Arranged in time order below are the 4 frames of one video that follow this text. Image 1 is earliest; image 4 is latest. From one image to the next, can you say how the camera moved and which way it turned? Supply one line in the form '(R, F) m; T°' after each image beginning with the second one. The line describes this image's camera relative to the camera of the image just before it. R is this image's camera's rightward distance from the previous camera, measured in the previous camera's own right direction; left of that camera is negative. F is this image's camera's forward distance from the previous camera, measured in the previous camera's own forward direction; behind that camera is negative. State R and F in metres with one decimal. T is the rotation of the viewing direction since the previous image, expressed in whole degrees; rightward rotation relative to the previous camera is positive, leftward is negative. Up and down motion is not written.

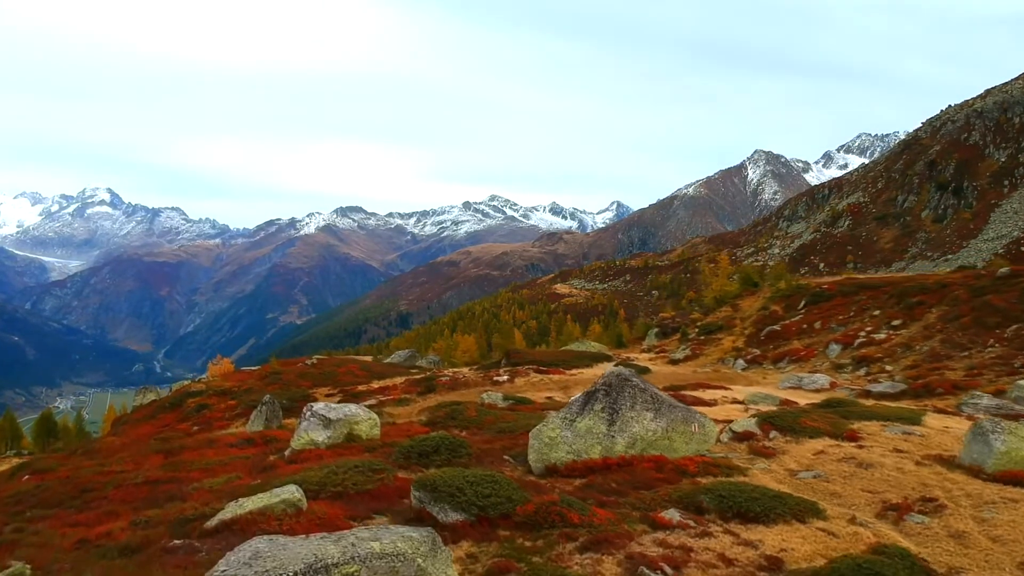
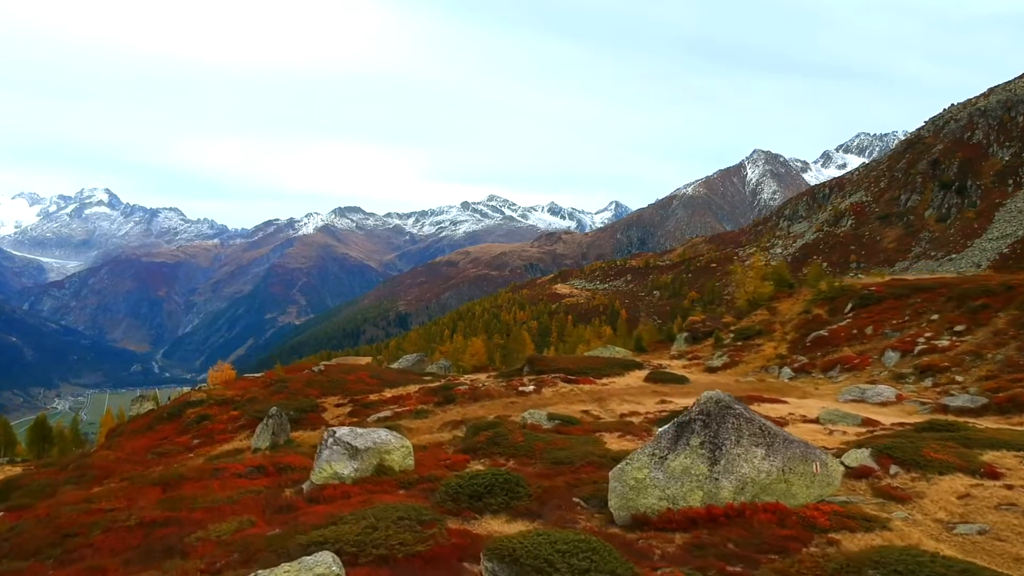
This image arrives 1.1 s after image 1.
(-2.4, +3.8) m; 0°
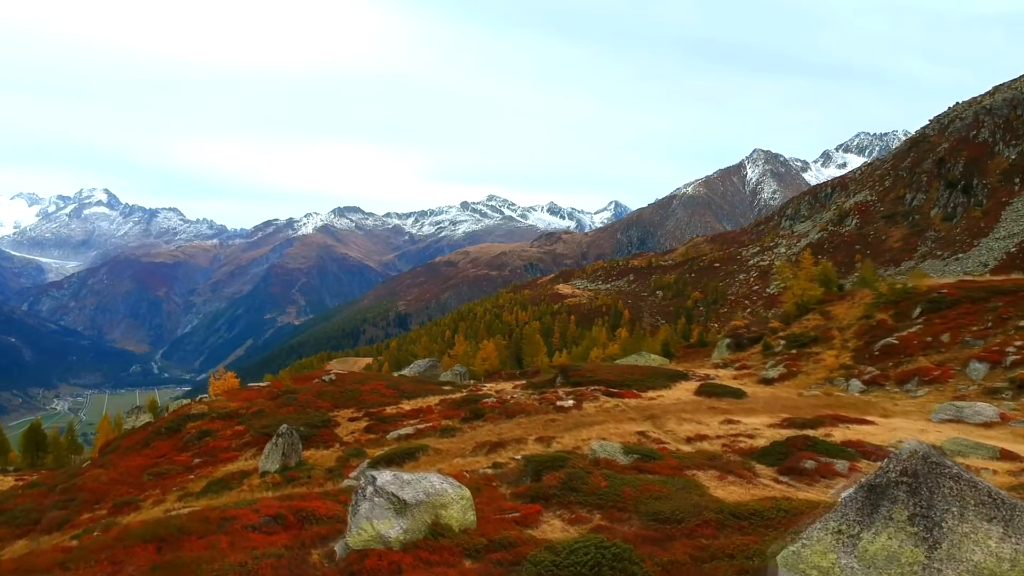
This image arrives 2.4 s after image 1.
(-2.9, +4.7) m; 0°
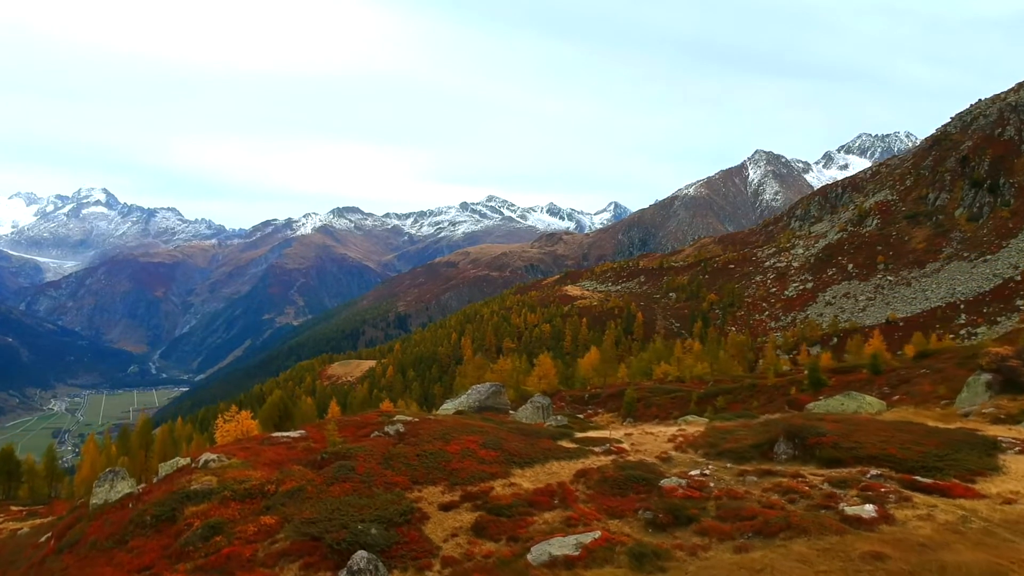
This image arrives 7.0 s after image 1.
(-11.0, +18.0) m; 0°
